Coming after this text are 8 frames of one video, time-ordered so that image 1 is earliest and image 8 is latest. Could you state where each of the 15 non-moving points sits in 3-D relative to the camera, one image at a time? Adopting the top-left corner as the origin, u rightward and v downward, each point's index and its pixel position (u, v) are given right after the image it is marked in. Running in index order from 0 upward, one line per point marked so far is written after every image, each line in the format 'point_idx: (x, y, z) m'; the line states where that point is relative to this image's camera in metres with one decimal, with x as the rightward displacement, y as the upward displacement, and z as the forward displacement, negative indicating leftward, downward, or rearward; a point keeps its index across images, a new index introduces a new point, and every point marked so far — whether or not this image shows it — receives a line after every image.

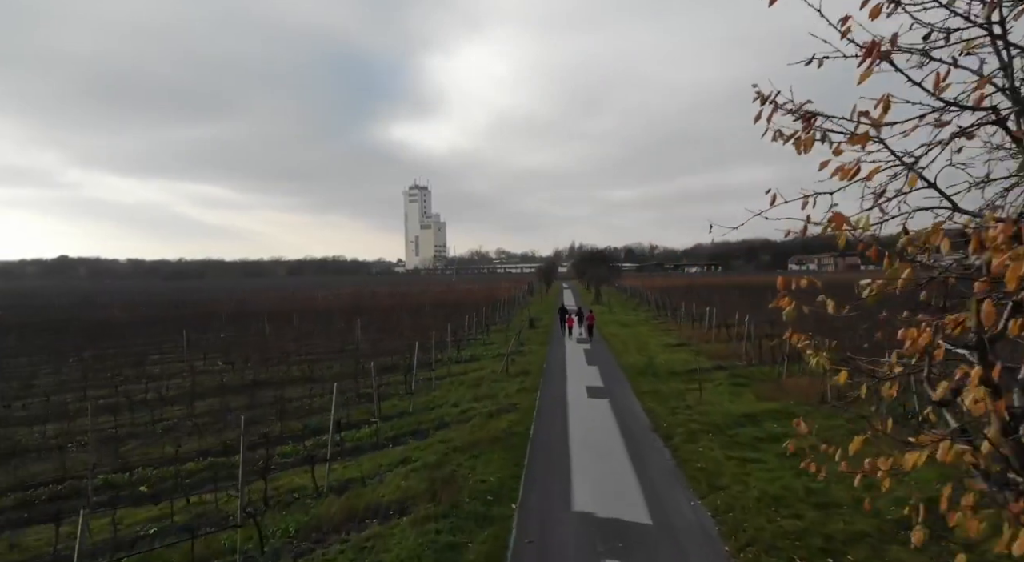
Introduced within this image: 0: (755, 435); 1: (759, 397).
0: (+4.5, -2.8, +10.8) m
1: (+6.0, -2.9, +14.3) m
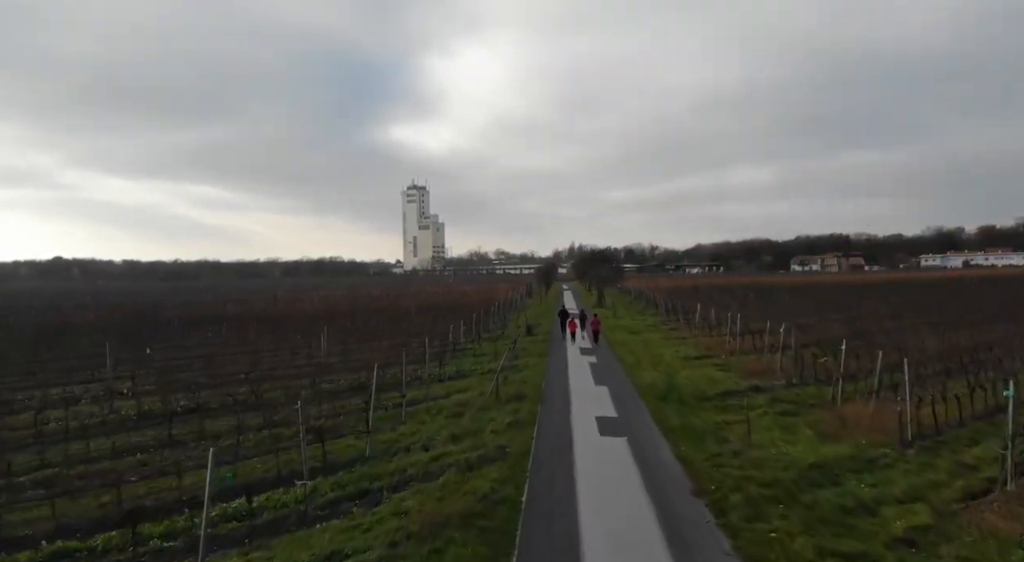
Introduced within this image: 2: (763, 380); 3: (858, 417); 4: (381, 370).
0: (+4.3, -2.9, +7.6) m
1: (+5.8, -2.9, +11.1) m
2: (+6.9, -2.8, +16.0) m
3: (+7.2, -2.8, +12.1) m
4: (-3.7, -2.6, +16.3) m
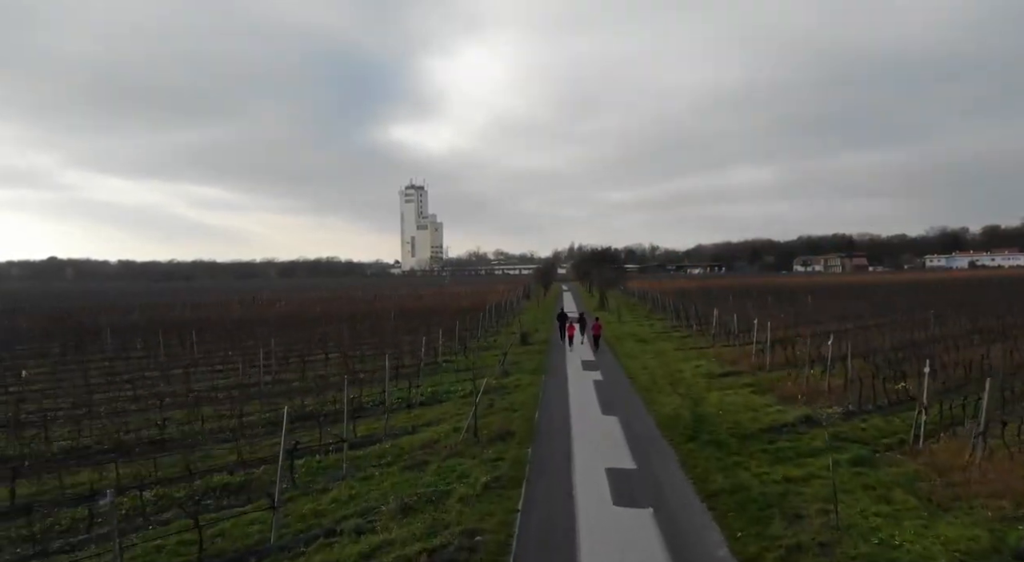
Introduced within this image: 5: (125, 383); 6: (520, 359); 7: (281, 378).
0: (+4.0, -2.9, +4.4) m
1: (+5.5, -3.0, +7.9) m
2: (+6.6, -2.8, +12.7) m
3: (+6.9, -2.9, +8.8) m
4: (-4.0, -2.6, +13.0) m
5: (-10.3, -2.7, +15.6) m
6: (+0.3, -2.6, +19.6) m
7: (-6.2, -2.6, +15.6) m
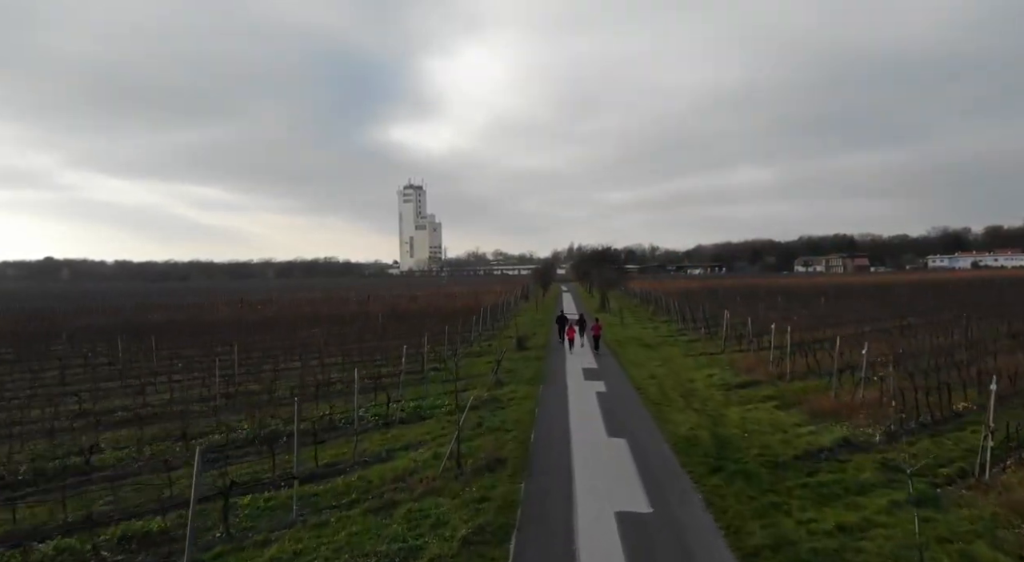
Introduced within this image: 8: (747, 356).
0: (+3.8, -2.9, +2.7) m
1: (+5.4, -3.0, +6.2) m
2: (+6.4, -2.9, +11.1) m
3: (+6.7, -2.9, +7.2) m
4: (-4.1, -2.6, +11.4) m
5: (-10.5, -2.7, +13.9) m
6: (+0.1, -2.6, +18.0) m
7: (-6.3, -2.6, +13.9) m
8: (+7.7, -2.4, +19.1) m
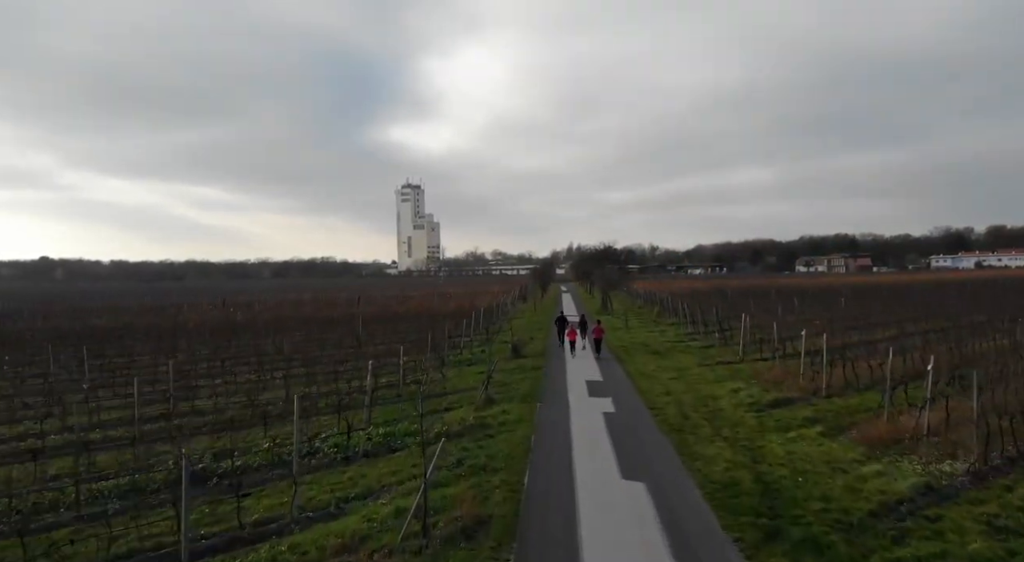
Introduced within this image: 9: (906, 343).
0: (+3.7, -3.0, +0.5) m
1: (+5.2, -3.0, +4.0) m
2: (+6.2, -2.9, +8.8) m
3: (+6.5, -2.9, +4.9) m
4: (-4.3, -2.6, +9.1) m
5: (-10.7, -2.7, +11.6) m
6: (-0.1, -2.6, +15.7) m
7: (-6.5, -2.6, +11.6) m
8: (+7.5, -2.5, +16.9) m
9: (+12.9, -2.0, +19.0) m
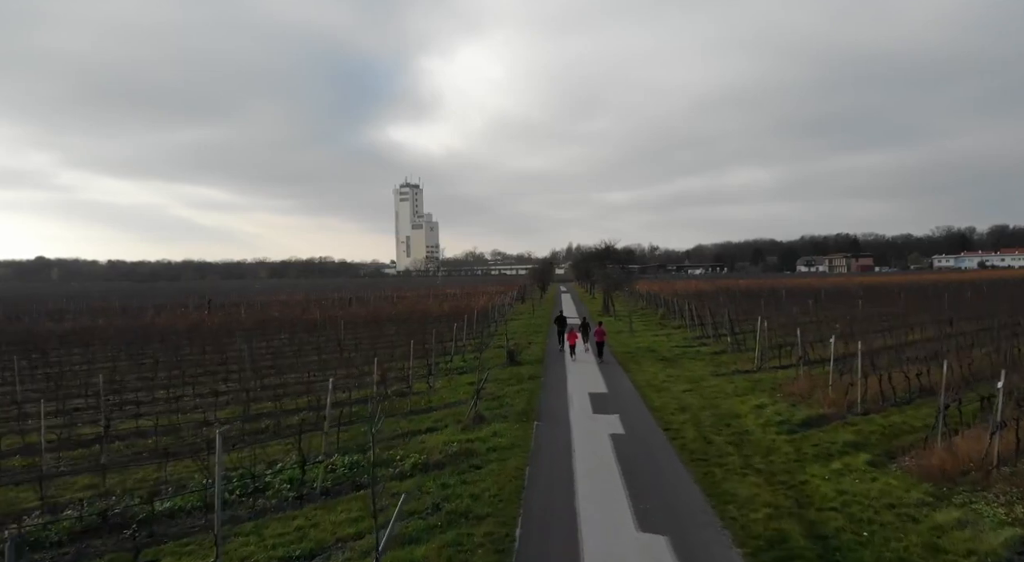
0: (+3.5, -3.0, -1.3) m
1: (+5.1, -3.0, +2.3) m
2: (+6.1, -2.9, +7.1) m
3: (+6.4, -2.9, +3.2) m
4: (-4.4, -2.6, +7.4) m
5: (-10.8, -2.7, +9.9) m
6: (-0.2, -2.7, +14.0) m
7: (-6.6, -2.6, +9.9) m
8: (+7.4, -2.5, +15.2) m
9: (+12.7, -2.0, +17.3) m
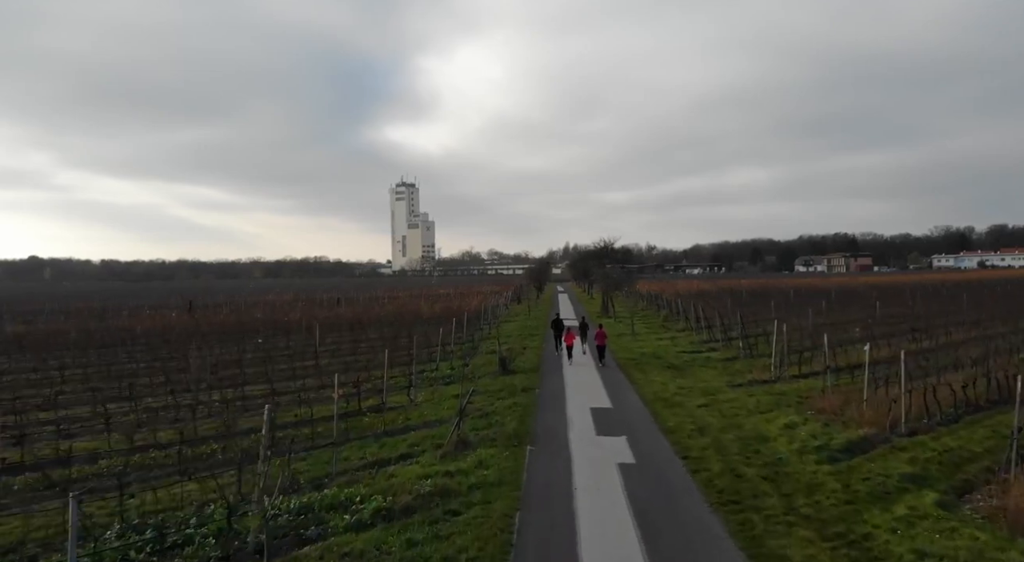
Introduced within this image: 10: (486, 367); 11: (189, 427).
0: (+3.4, -3.0, -3.0) m
1: (+4.9, -3.0, +0.5) m
2: (+5.9, -2.9, +5.4) m
3: (+6.3, -2.9, +1.5) m
4: (-4.6, -2.6, +5.6) m
5: (-11.0, -2.7, +8.1) m
6: (-0.4, -2.7, +12.2) m
7: (-6.8, -2.6, +8.1) m
8: (+7.2, -2.5, +13.5) m
9: (+12.5, -2.0, +15.6) m
10: (-0.7, -2.5, +17.1) m
11: (-6.1, -2.6, +10.9) m
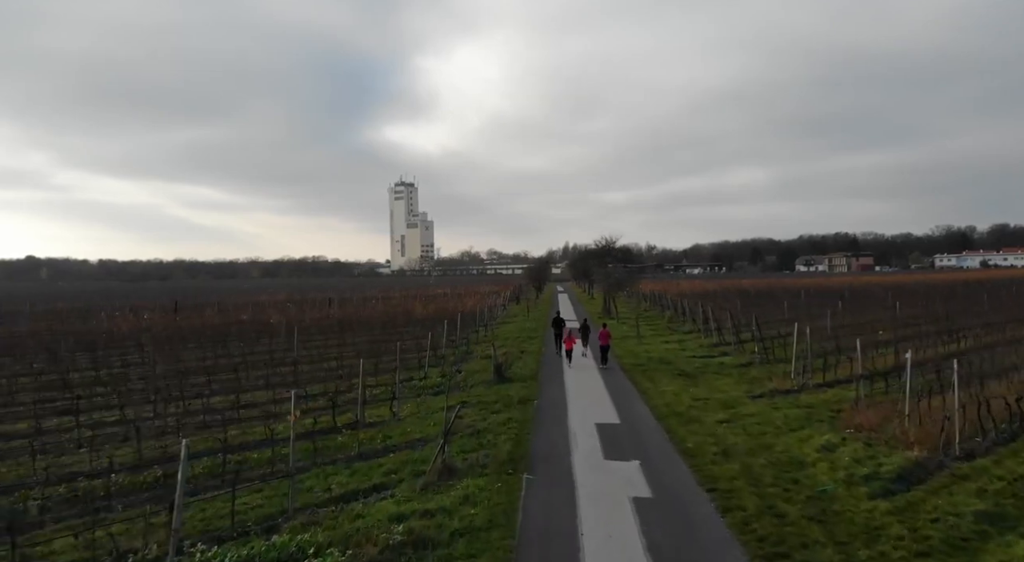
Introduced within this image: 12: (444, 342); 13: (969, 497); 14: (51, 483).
0: (+3.3, -3.0, -4.5) m
1: (+4.9, -3.0, -0.9) m
2: (+5.8, -2.9, +3.9) m
3: (+6.2, -2.9, 0.0) m
4: (-4.7, -2.6, +4.1) m
5: (-11.1, -2.7, +6.6) m
6: (-0.5, -2.6, +10.8) m
7: (-6.9, -2.6, +6.6) m
8: (+7.1, -2.4, +12.0) m
9: (+12.4, -2.0, +14.2) m
10: (-0.8, -2.5, +15.6) m
11: (-6.2, -2.5, +9.5) m
12: (-2.3, -2.0, +19.8) m
13: (+5.9, -2.7, +7.5) m
14: (-6.4, -2.6, +8.1) m
